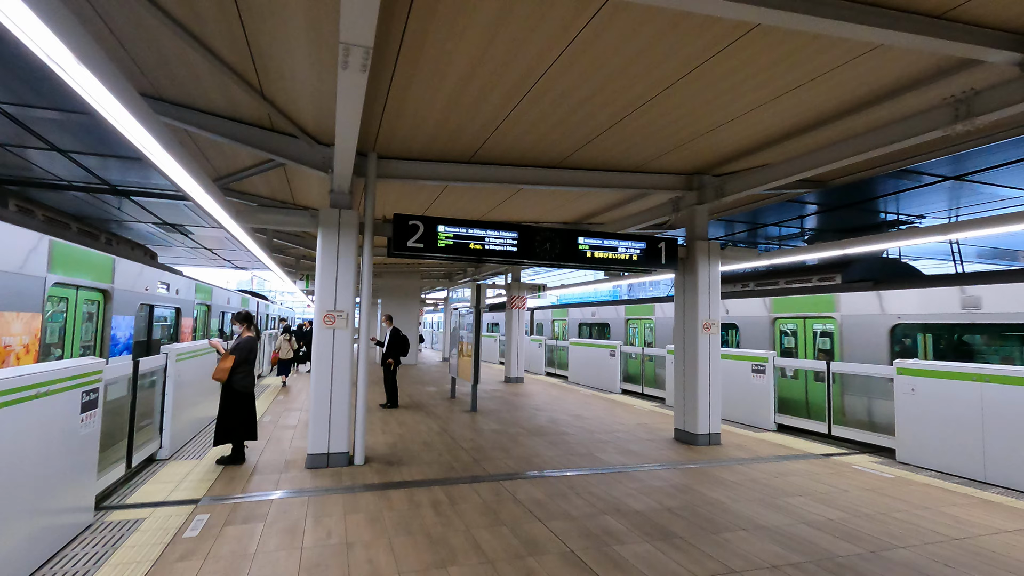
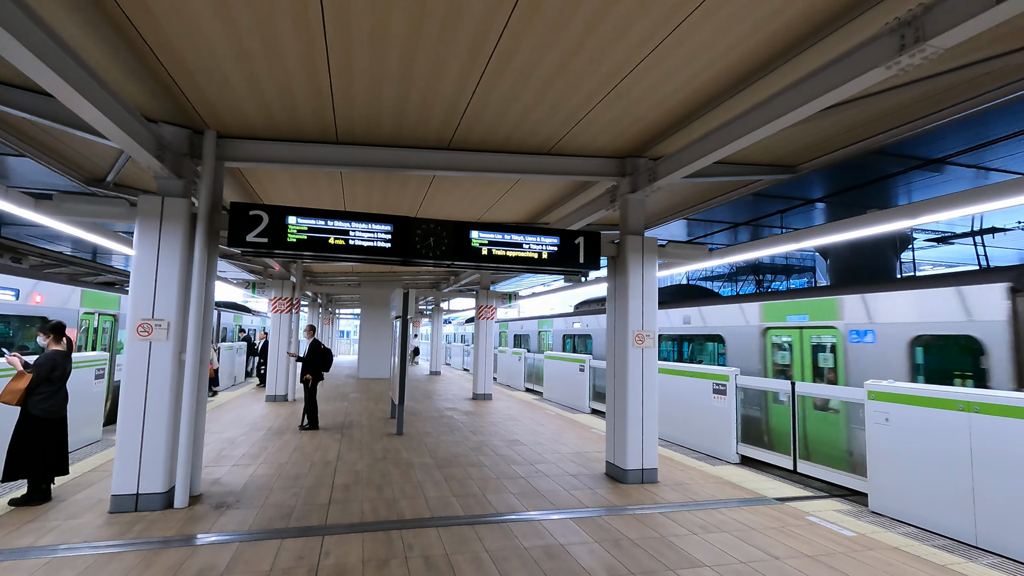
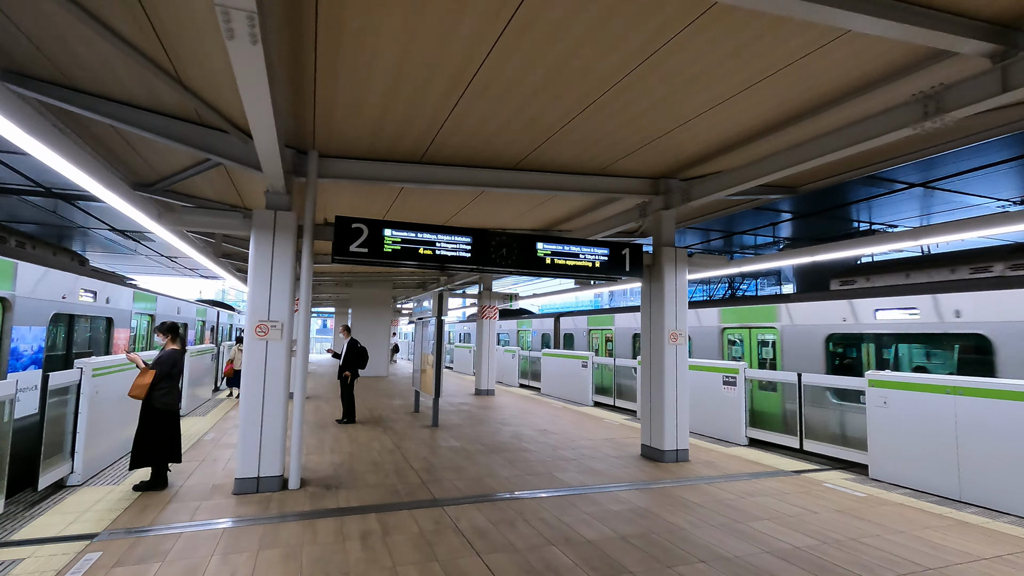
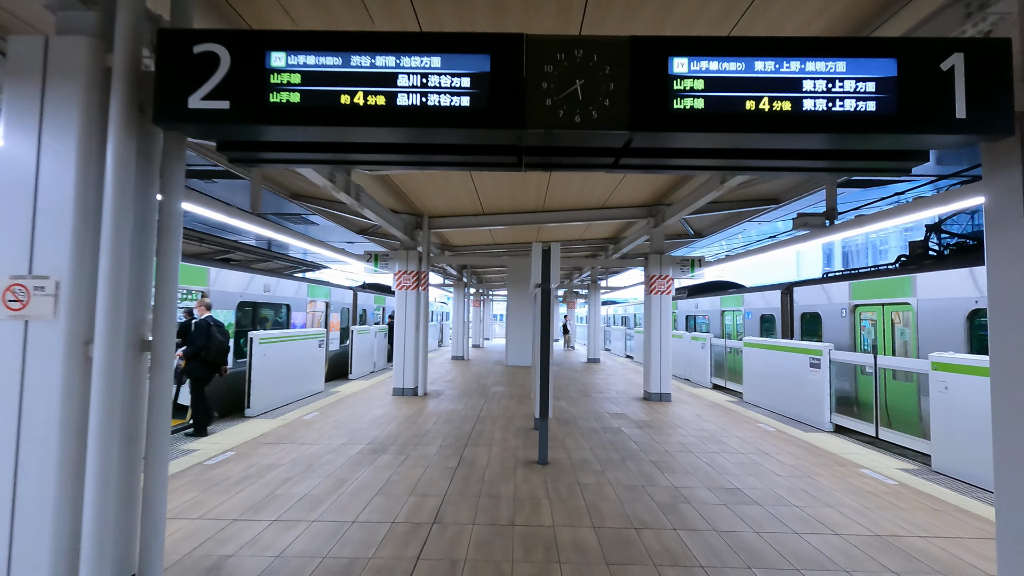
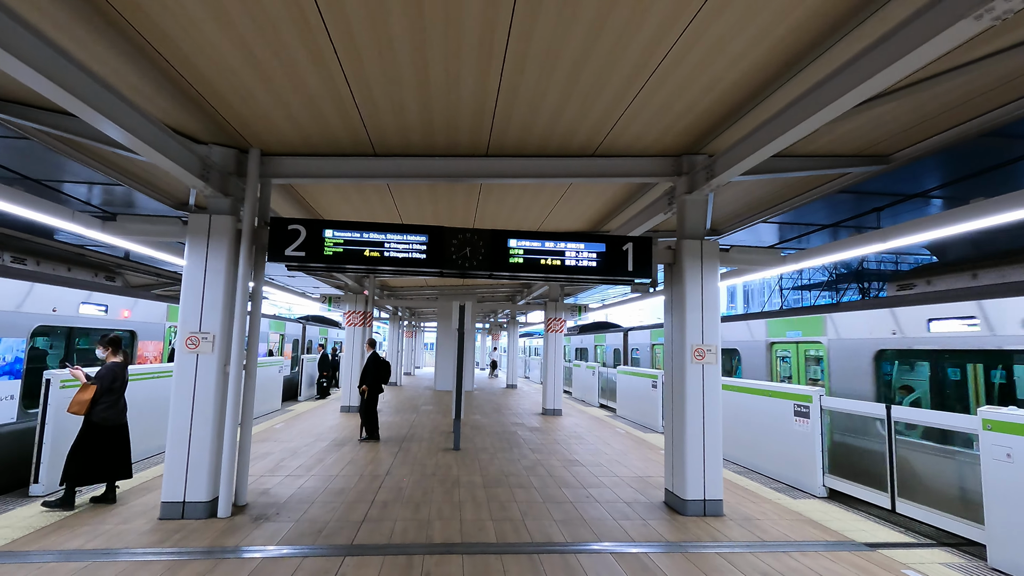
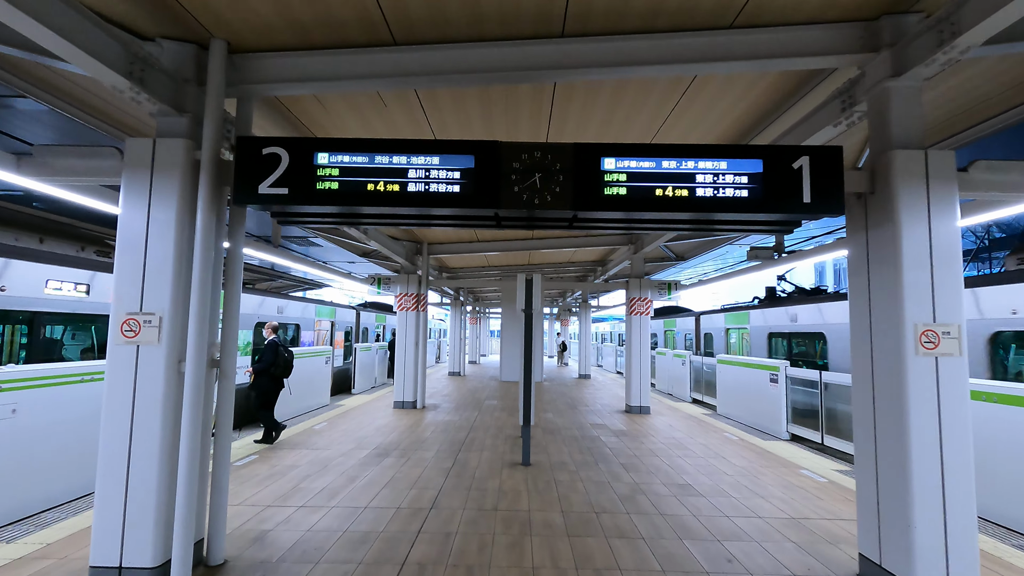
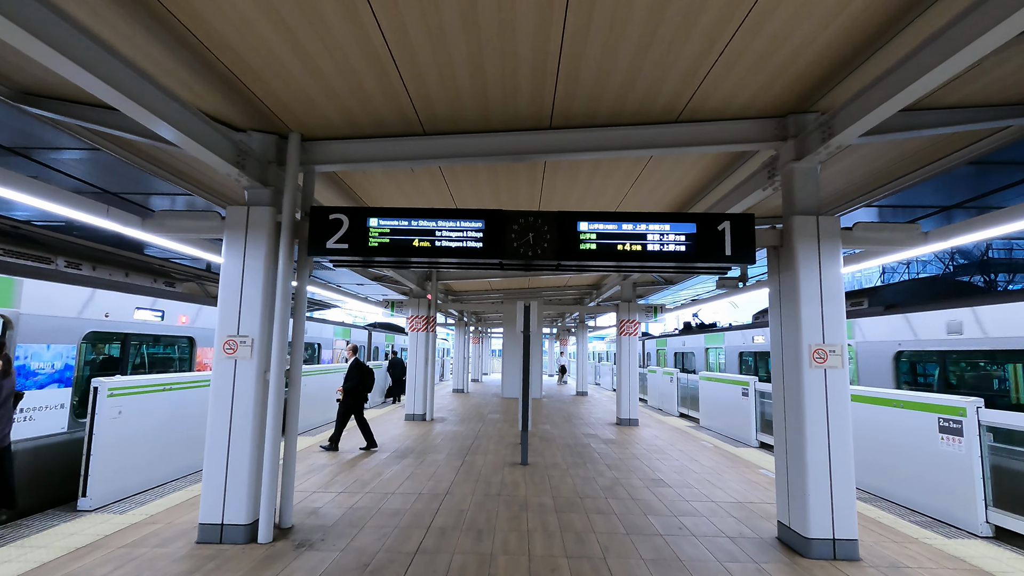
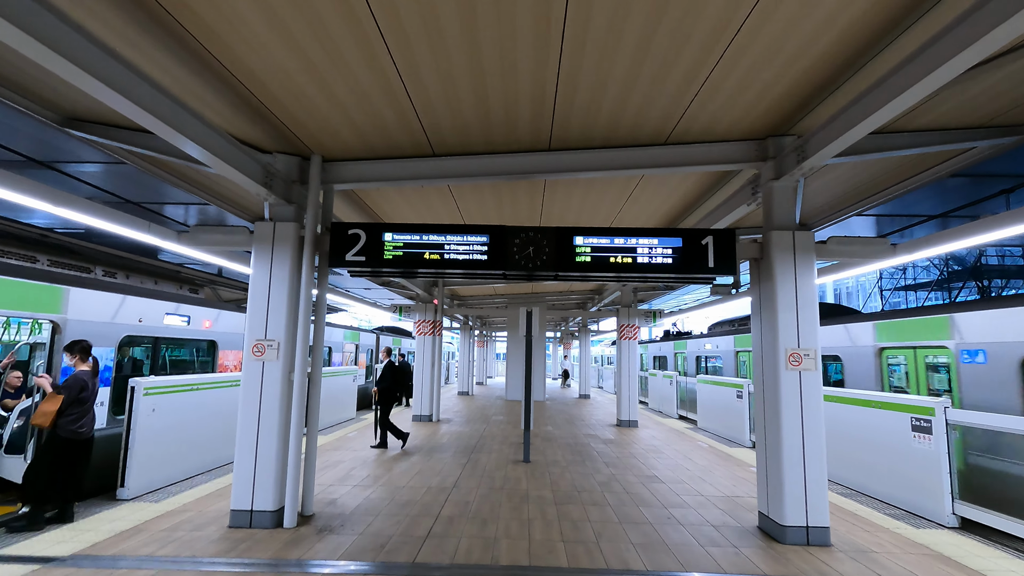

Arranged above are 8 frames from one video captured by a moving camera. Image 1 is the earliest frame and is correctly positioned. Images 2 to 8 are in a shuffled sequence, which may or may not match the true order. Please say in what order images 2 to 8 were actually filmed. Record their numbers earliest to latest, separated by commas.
3, 2, 5, 8, 7, 6, 4
